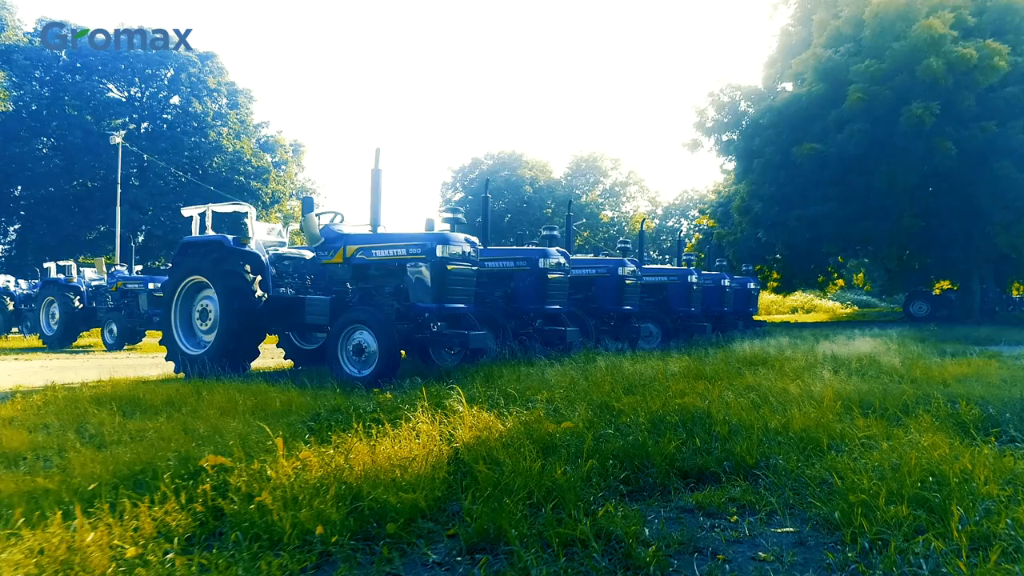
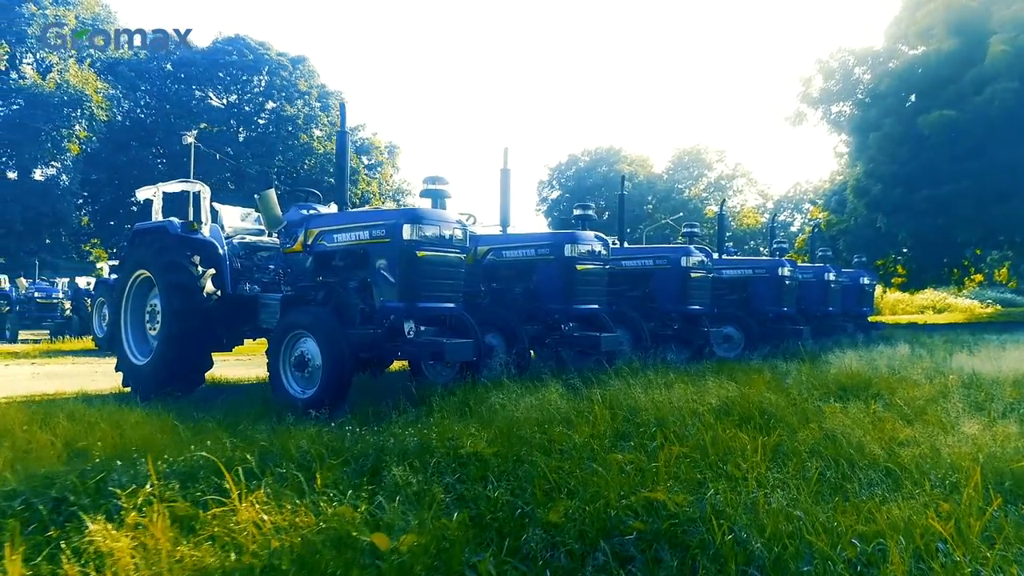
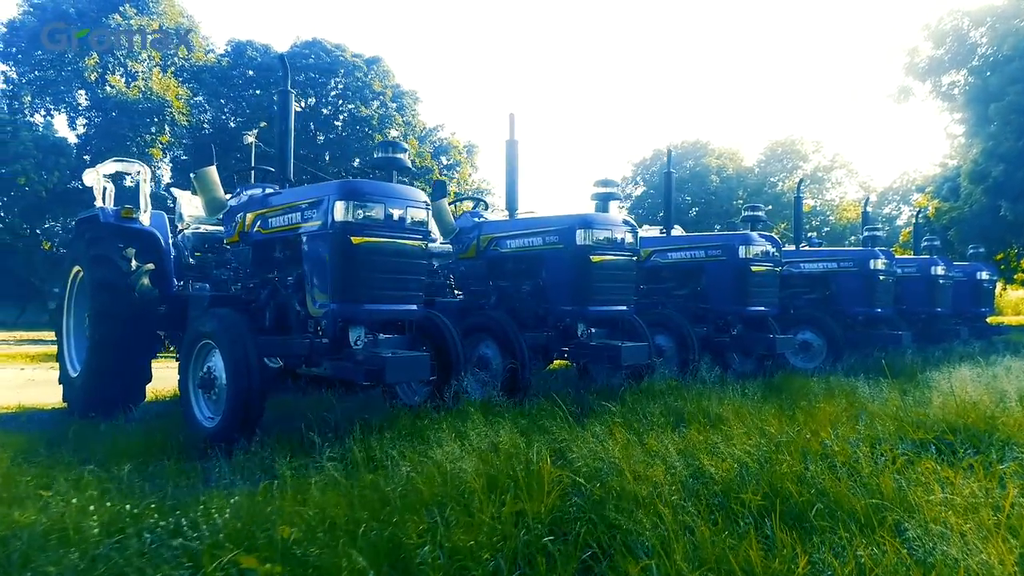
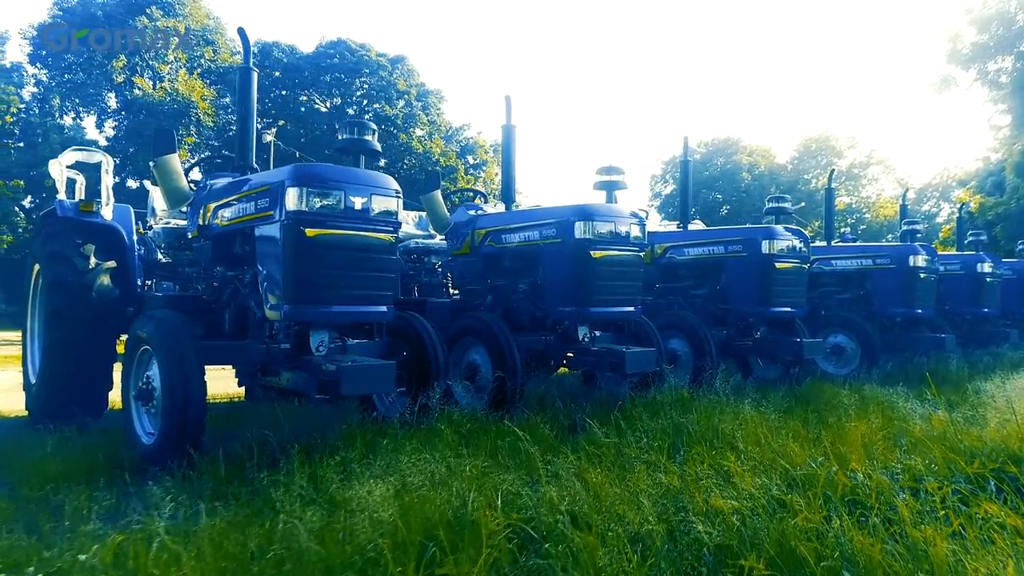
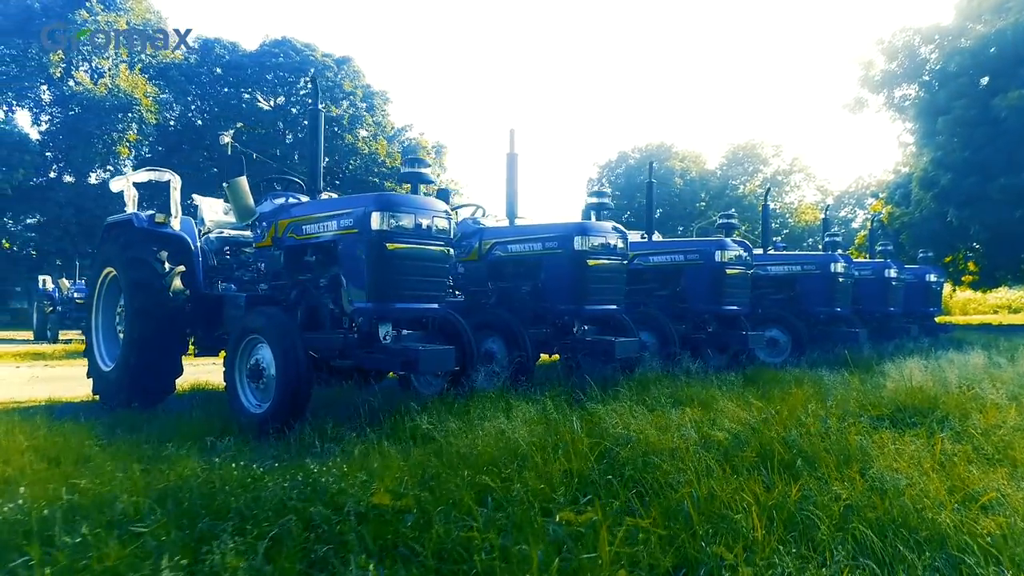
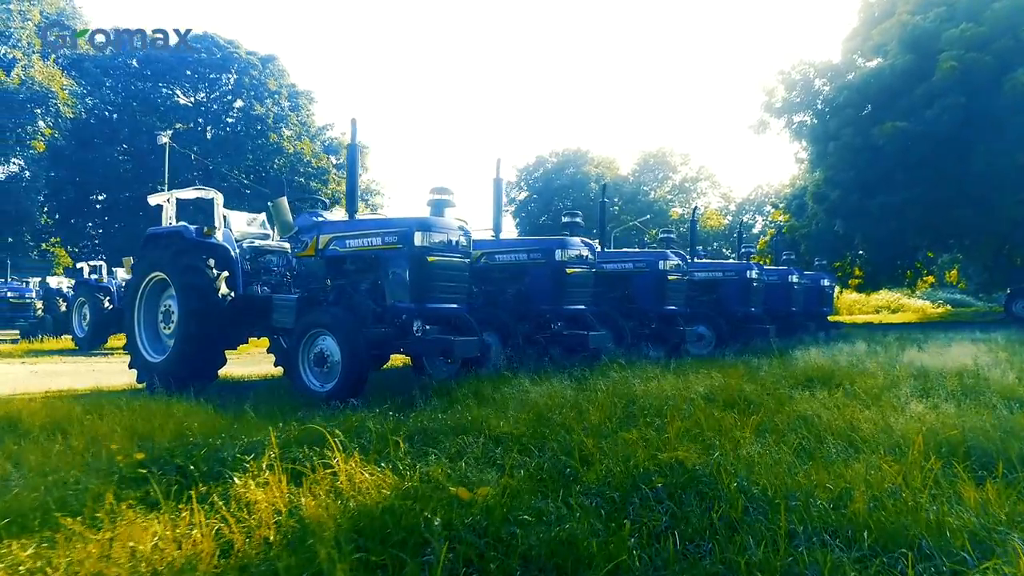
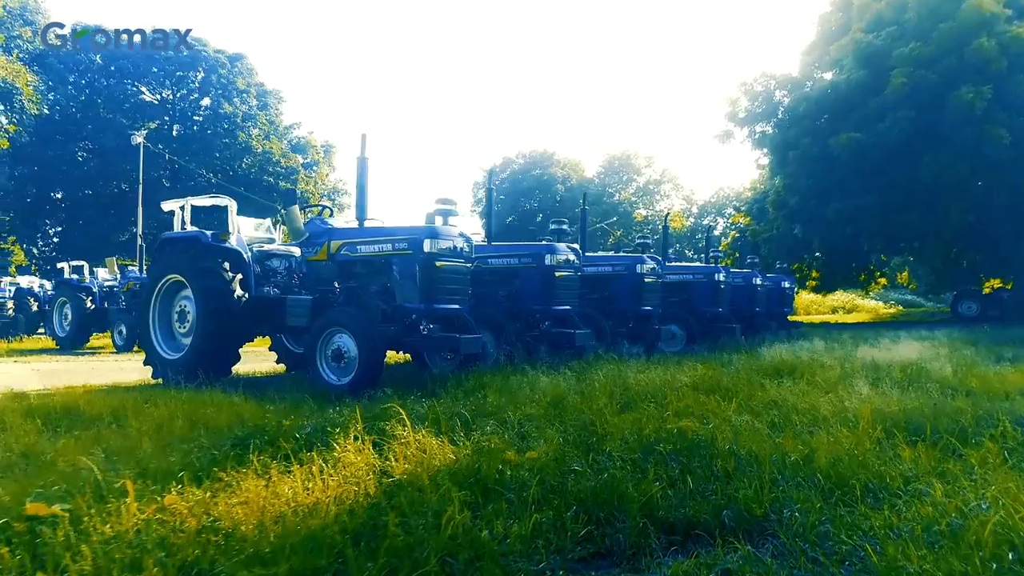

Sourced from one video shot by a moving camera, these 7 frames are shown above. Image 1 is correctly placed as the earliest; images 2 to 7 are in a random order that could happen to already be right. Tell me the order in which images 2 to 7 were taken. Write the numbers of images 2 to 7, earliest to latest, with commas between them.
7, 6, 2, 5, 3, 4
